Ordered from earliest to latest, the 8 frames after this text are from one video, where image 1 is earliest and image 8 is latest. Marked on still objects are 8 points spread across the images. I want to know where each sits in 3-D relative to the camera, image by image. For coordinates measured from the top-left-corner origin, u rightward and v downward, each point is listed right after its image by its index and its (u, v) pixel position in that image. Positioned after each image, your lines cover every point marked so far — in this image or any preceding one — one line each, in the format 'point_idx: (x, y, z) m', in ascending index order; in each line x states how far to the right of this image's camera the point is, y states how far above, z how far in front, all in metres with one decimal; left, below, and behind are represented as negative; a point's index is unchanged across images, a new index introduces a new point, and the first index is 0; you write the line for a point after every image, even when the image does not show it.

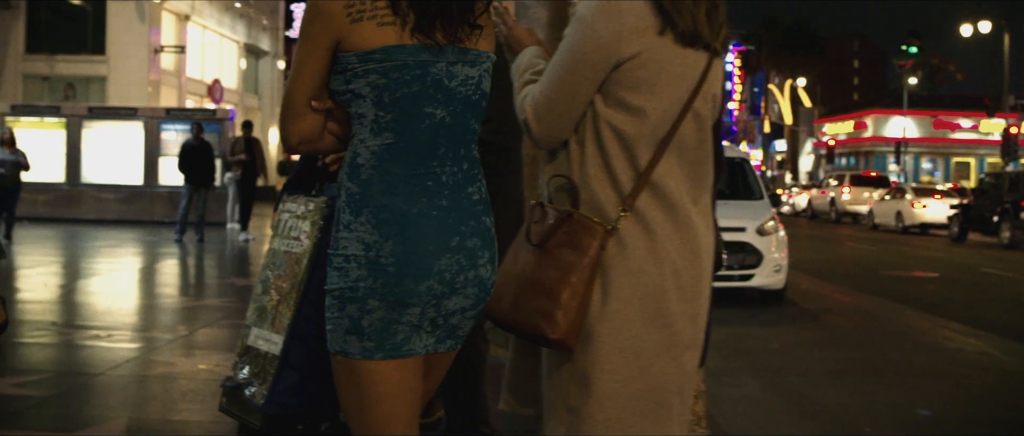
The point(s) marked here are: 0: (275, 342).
0: (-0.9, -0.5, +4.6) m
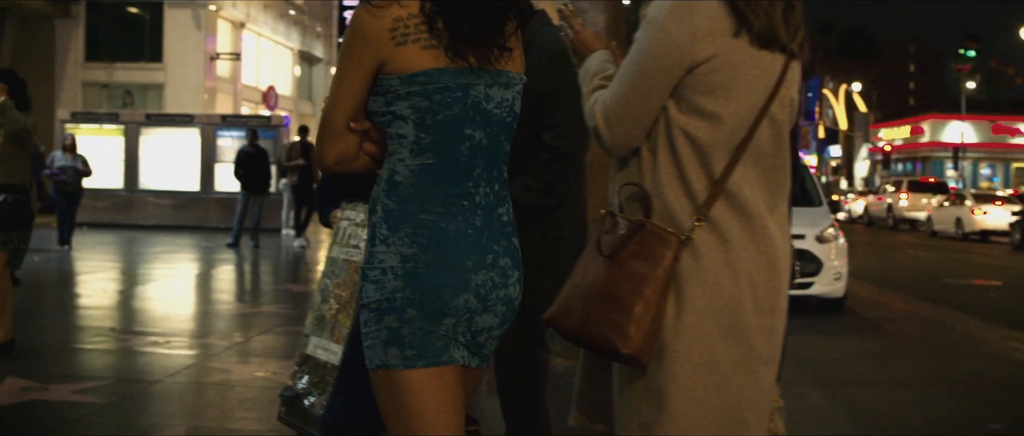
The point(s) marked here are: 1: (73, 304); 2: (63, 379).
0: (-0.7, -0.5, +4.6) m
1: (-3.9, -0.8, +10.7) m
2: (-2.6, -0.9, +6.9) m
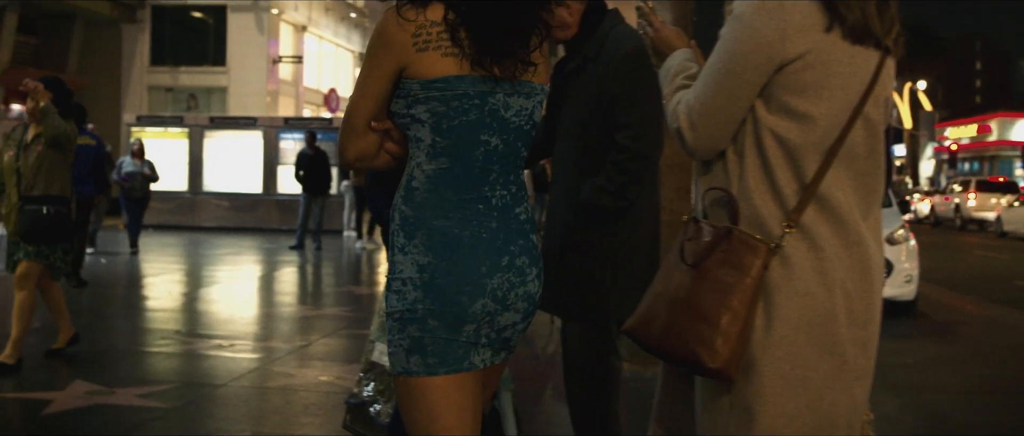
0: (-0.4, -0.5, +4.5) m
1: (-3.4, -0.8, +10.7) m
2: (-2.2, -1.0, +6.9) m
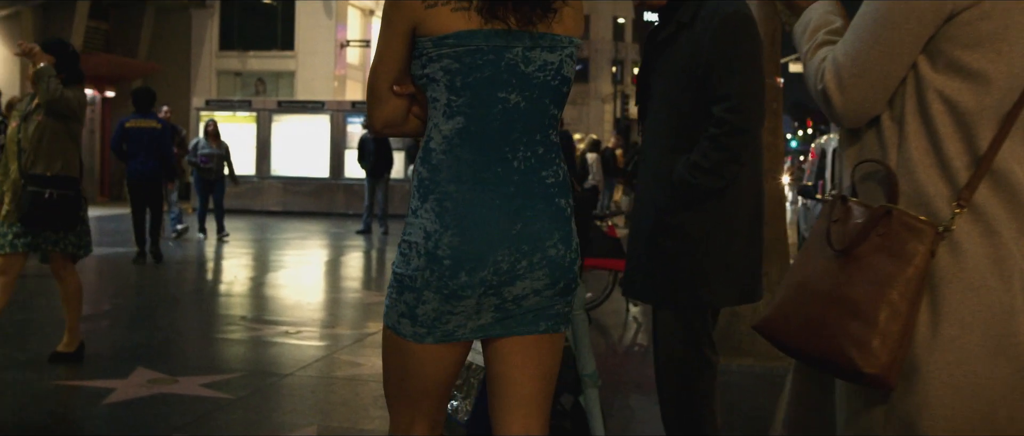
0: (-0.1, -0.5, +4.1) m
1: (-2.7, -0.6, +10.5) m
2: (-1.8, -0.9, +6.7) m
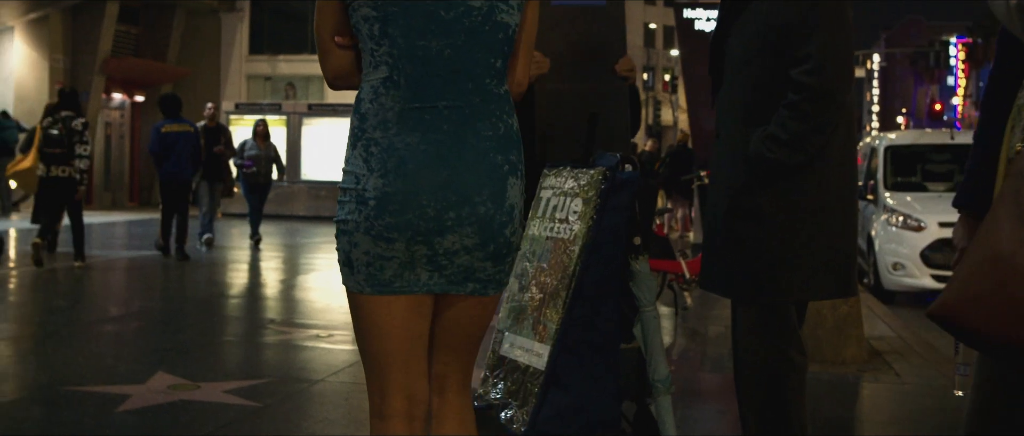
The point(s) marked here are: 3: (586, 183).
0: (+0.1, -0.4, +3.6) m
1: (-2.4, -0.6, +10.1) m
2: (-1.5, -0.8, +6.2) m
3: (+0.2, +0.1, +3.7) m
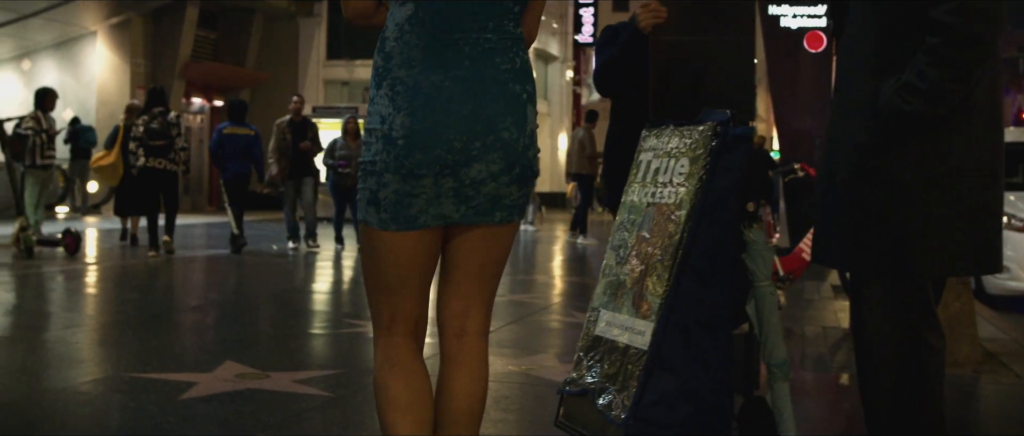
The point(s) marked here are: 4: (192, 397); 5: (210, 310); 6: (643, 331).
0: (+0.3, -0.3, +3.2) m
1: (-1.7, -0.6, +9.8) m
2: (-1.1, -0.7, +5.9) m
3: (+0.5, +0.2, +3.3) m
4: (-1.3, -0.7, +5.0) m
5: (-2.1, -0.6, +8.1) m
6: (+0.4, -0.3, +3.2) m
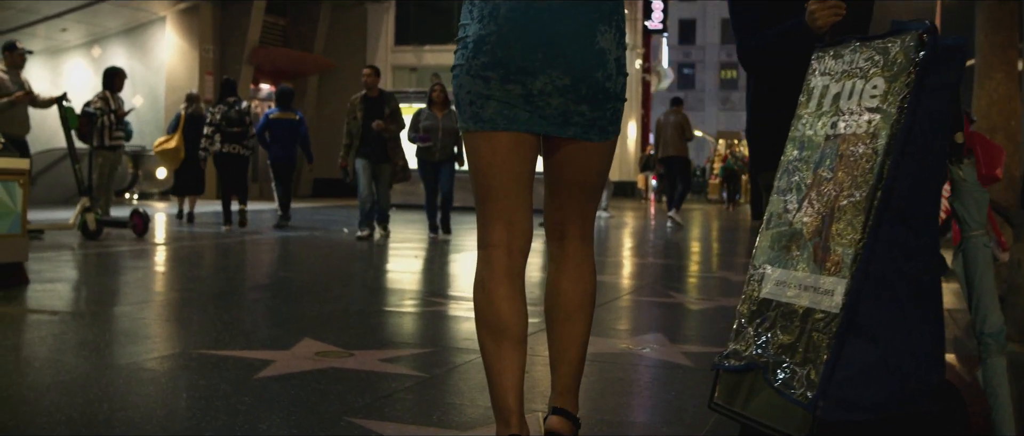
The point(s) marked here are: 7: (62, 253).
0: (+0.7, -0.2, +2.6) m
1: (-1.0, -0.4, +9.3) m
2: (-0.6, -0.6, +5.3) m
3: (+0.8, +0.4, +2.7) m
4: (-0.9, -0.6, +4.4) m
5: (-1.5, -0.5, +7.6) m
6: (+0.7, -0.2, +2.6) m
7: (-3.6, -0.3, +9.7) m
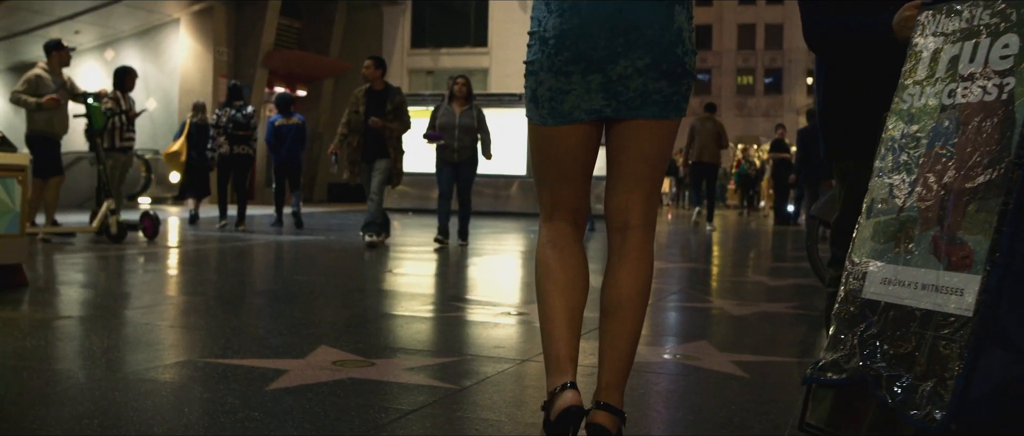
0: (+0.8, -0.1, +2.1) m
1: (-0.8, -0.4, +8.8) m
2: (-0.5, -0.6, +4.9) m
3: (+0.9, +0.4, +2.2) m
4: (-0.8, -0.6, +4.0) m
5: (-1.3, -0.5, +7.2) m
6: (+0.8, -0.1, +2.1) m
7: (-3.4, -0.3, +9.3) m
